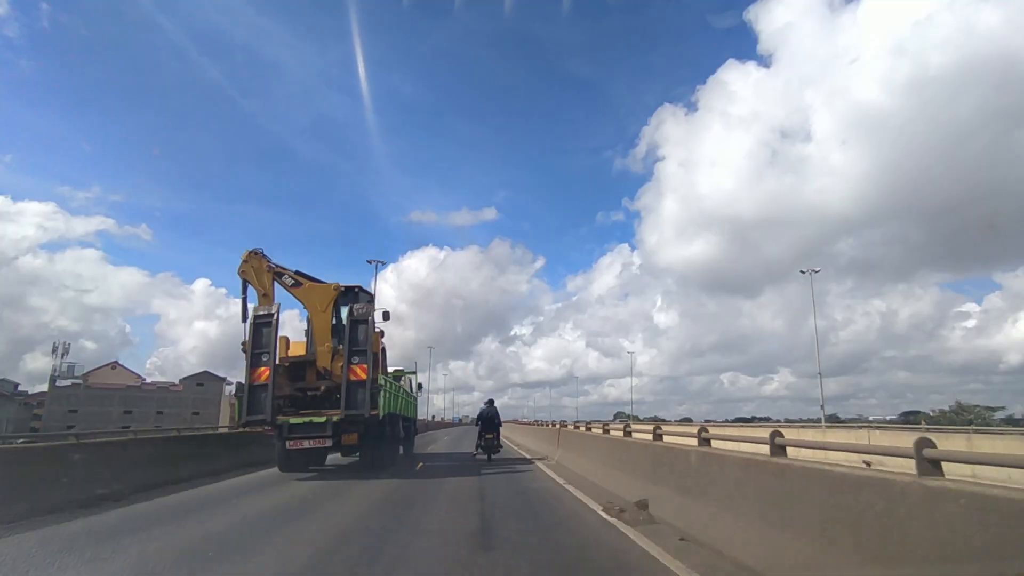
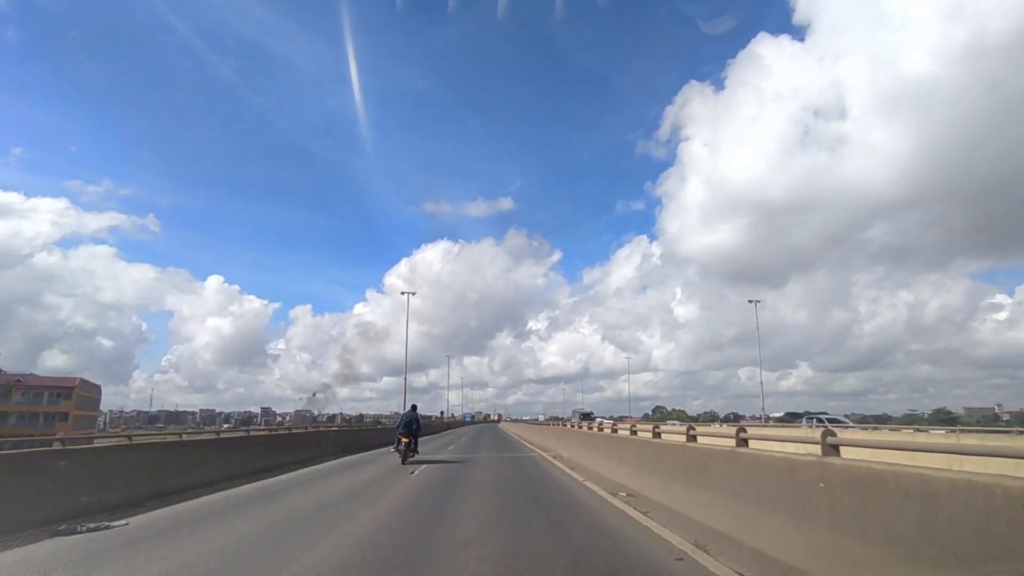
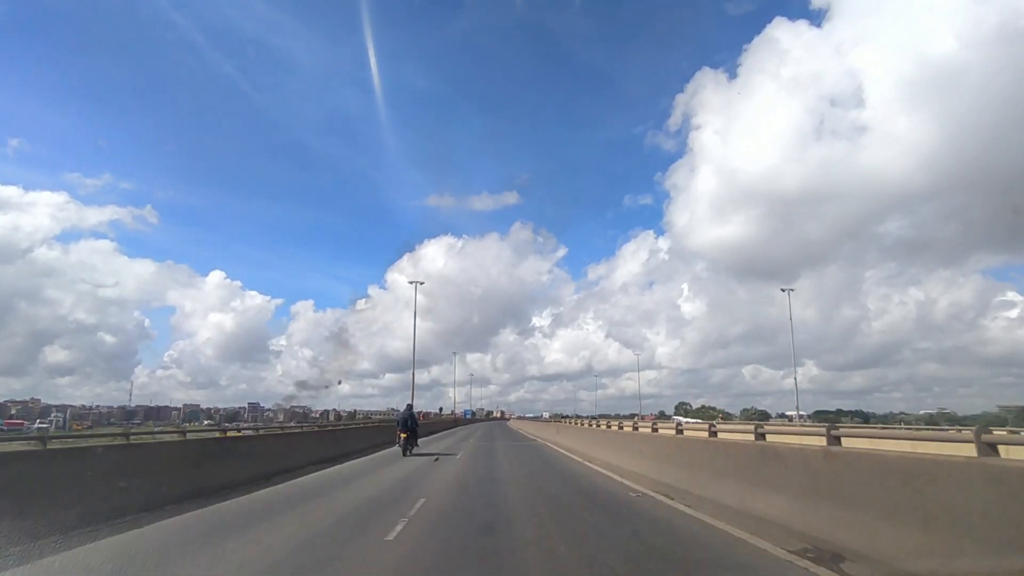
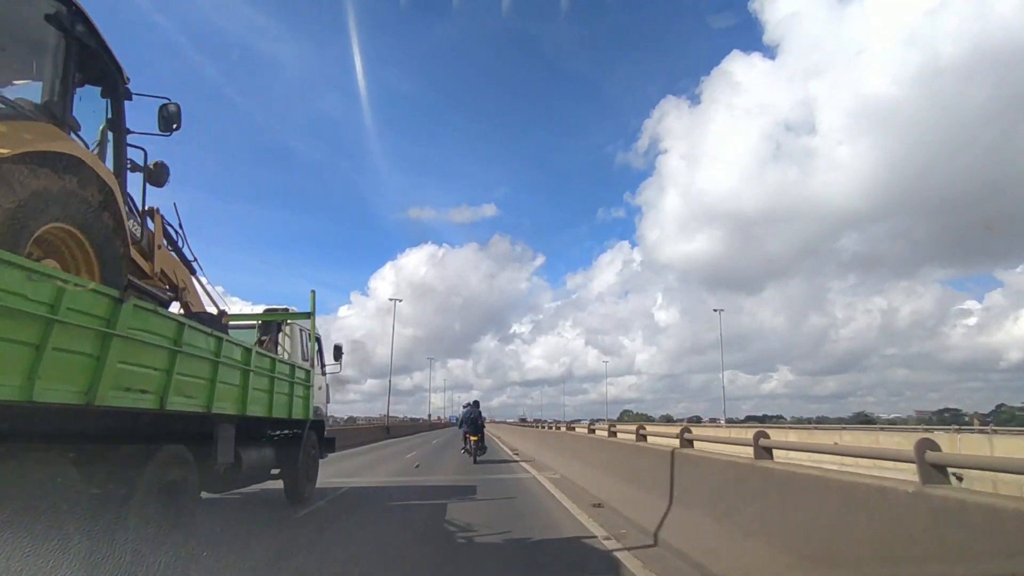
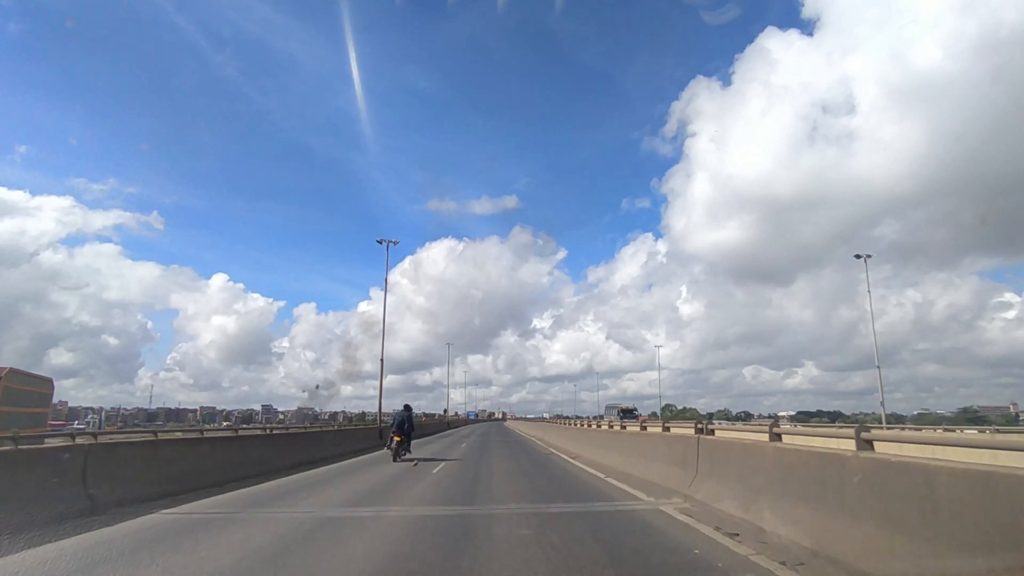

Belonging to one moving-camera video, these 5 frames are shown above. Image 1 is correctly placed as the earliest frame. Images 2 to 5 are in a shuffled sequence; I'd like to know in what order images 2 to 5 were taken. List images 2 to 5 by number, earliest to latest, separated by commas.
4, 2, 5, 3
